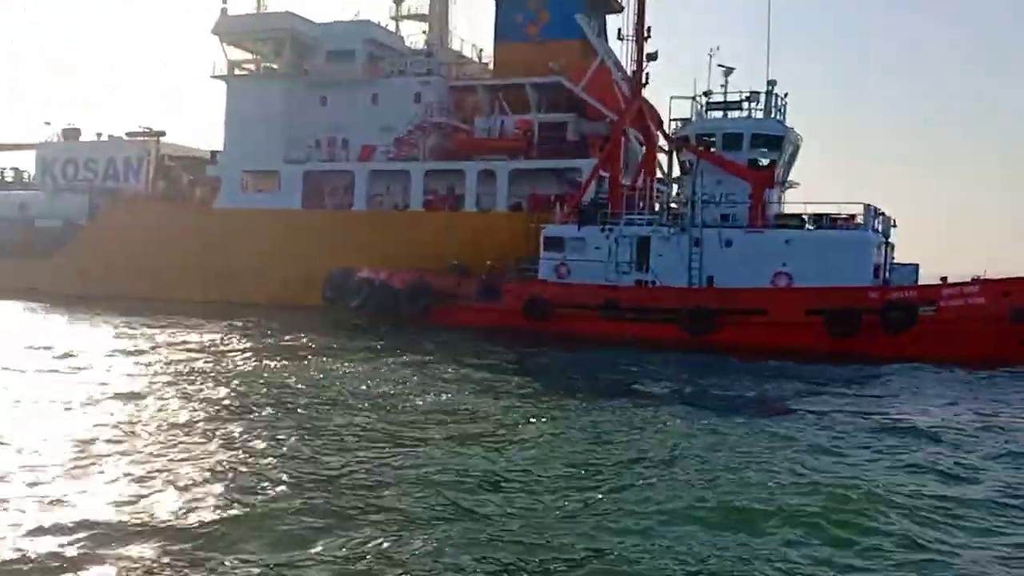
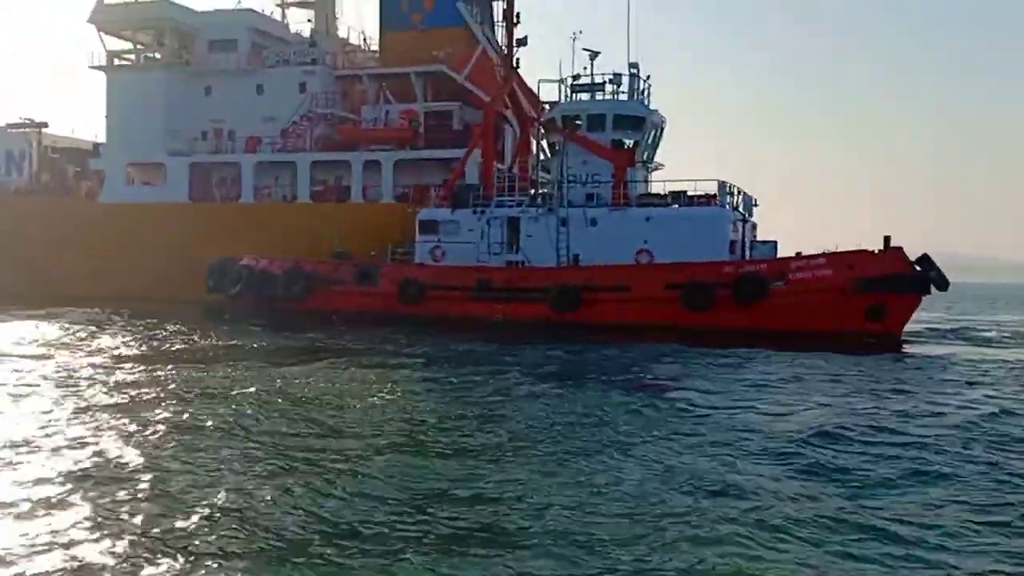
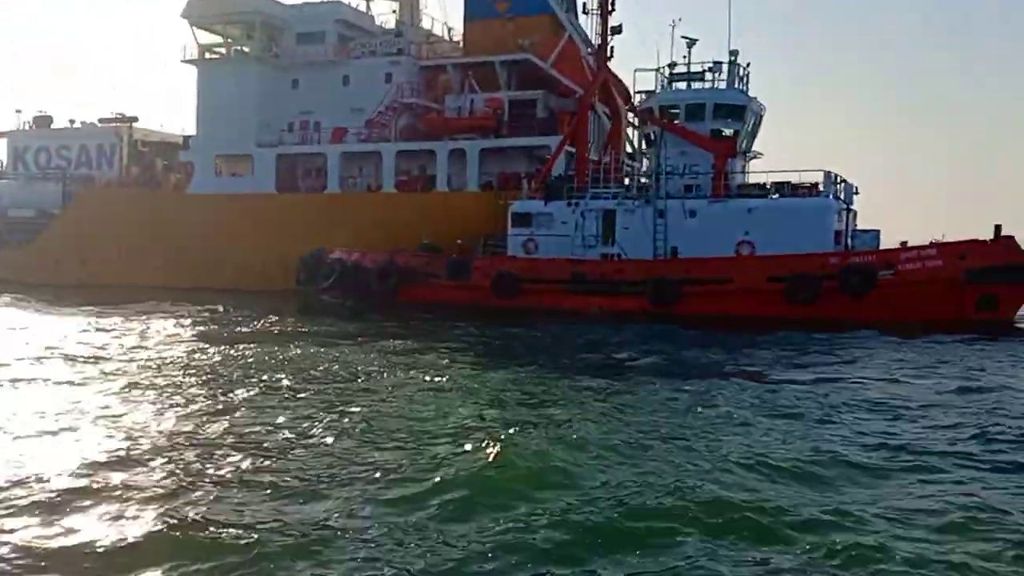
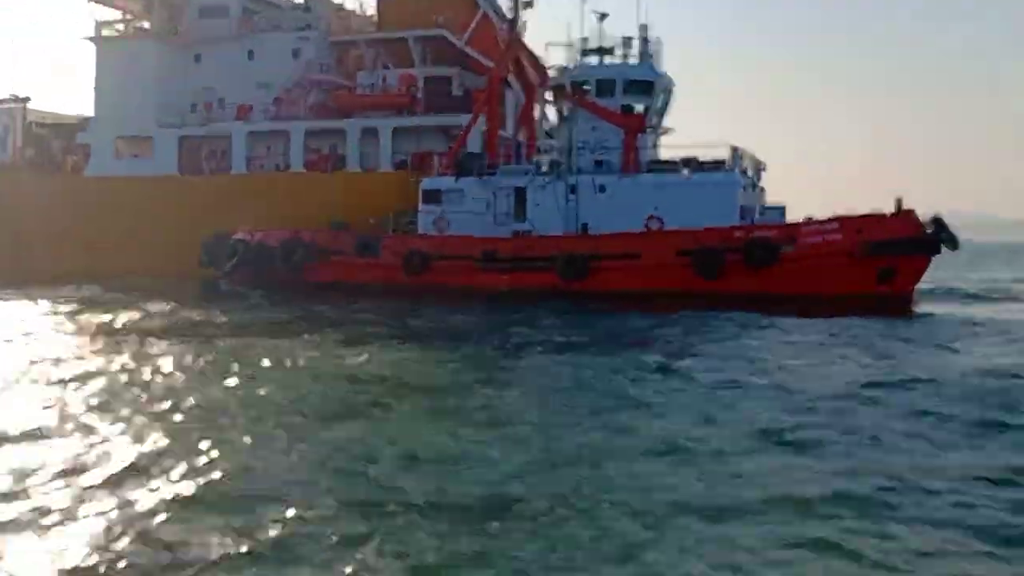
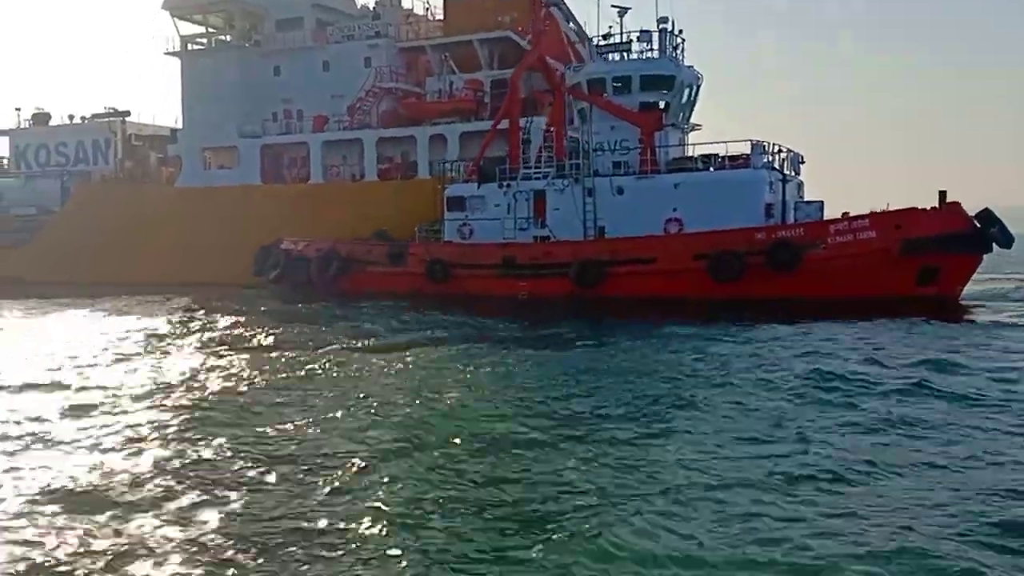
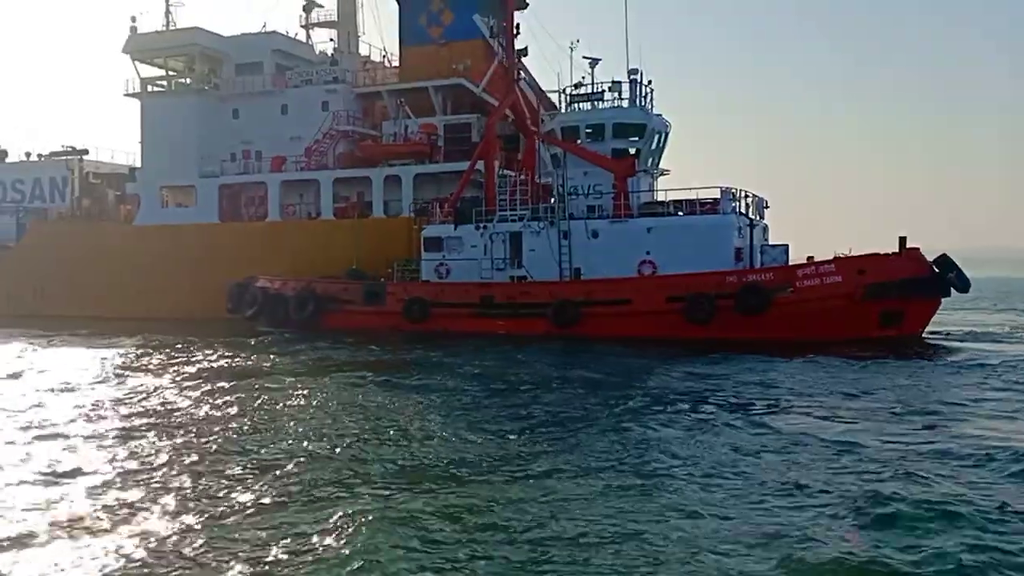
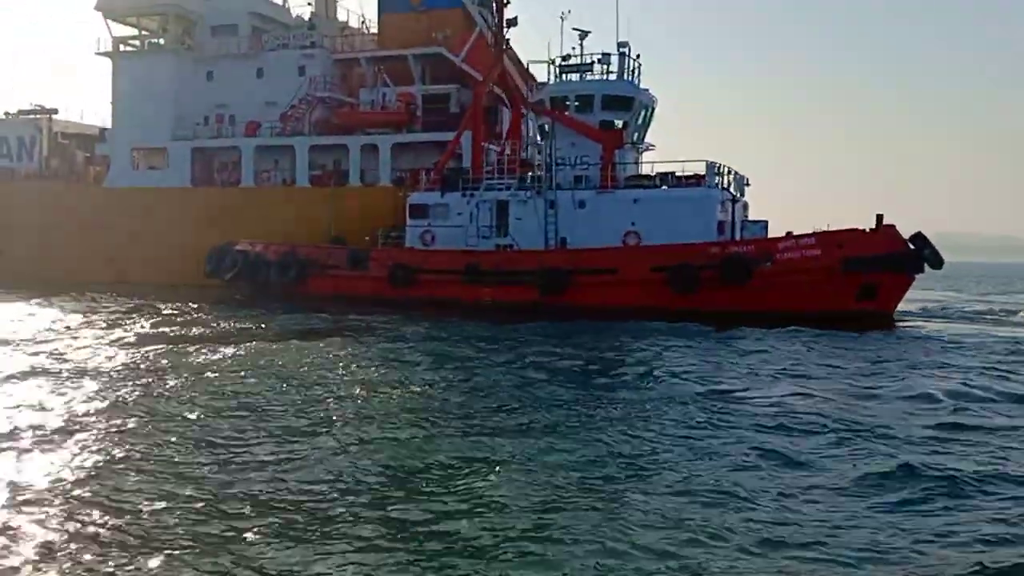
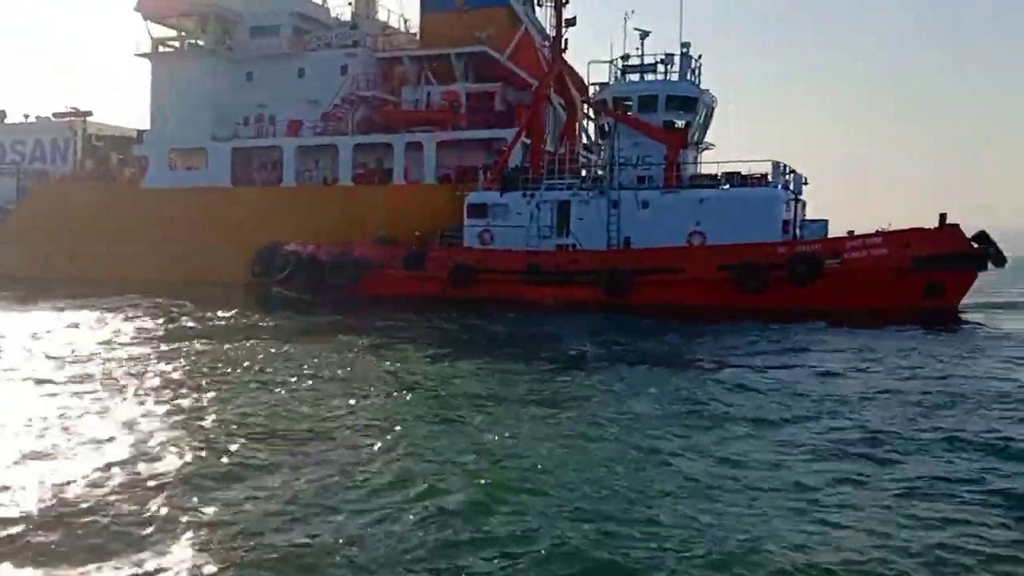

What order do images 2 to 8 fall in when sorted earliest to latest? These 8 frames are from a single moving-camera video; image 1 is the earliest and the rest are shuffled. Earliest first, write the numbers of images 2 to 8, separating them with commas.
3, 8, 4, 2, 7, 6, 5
